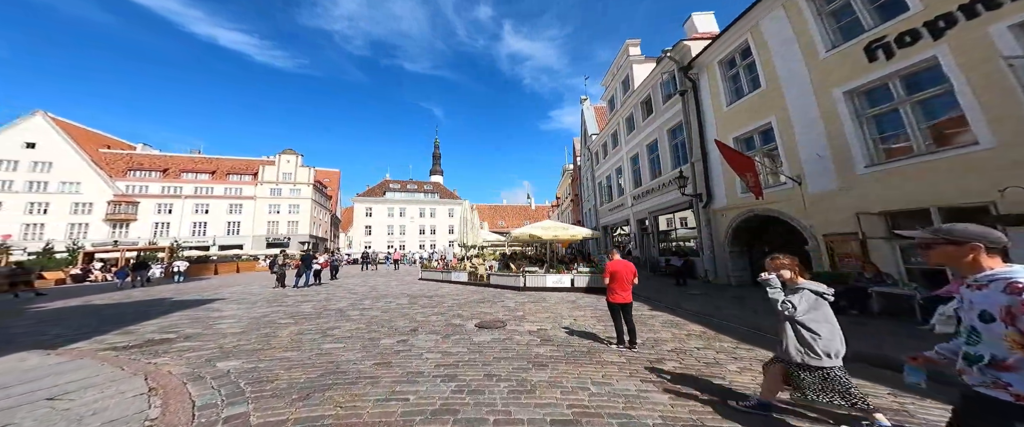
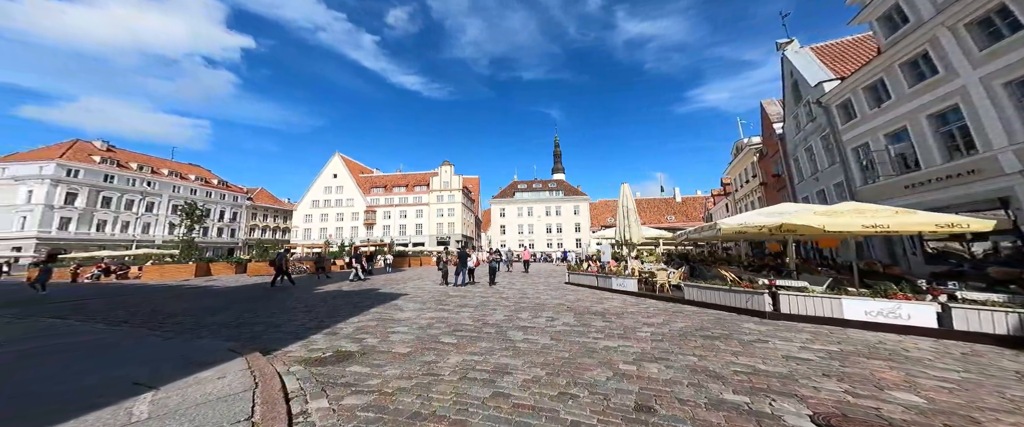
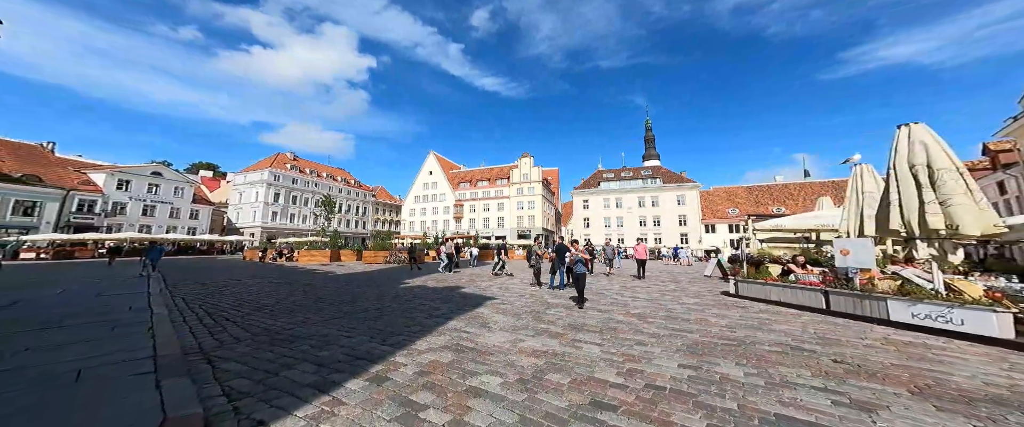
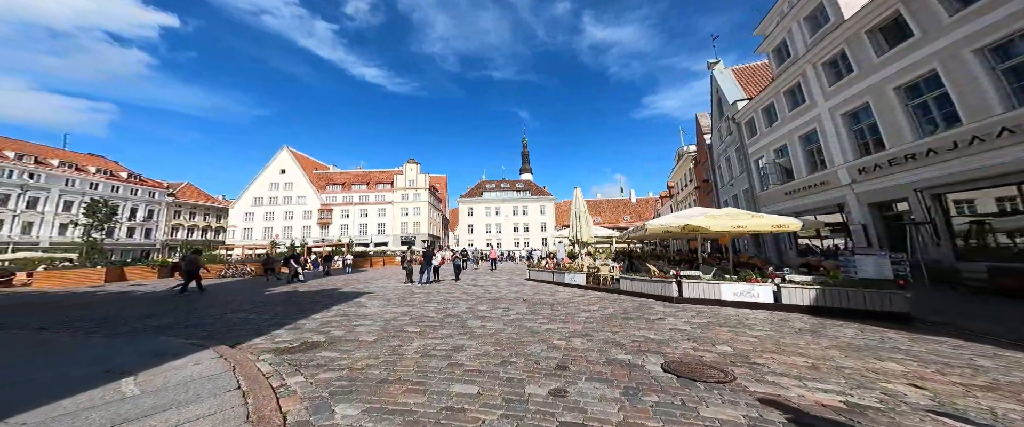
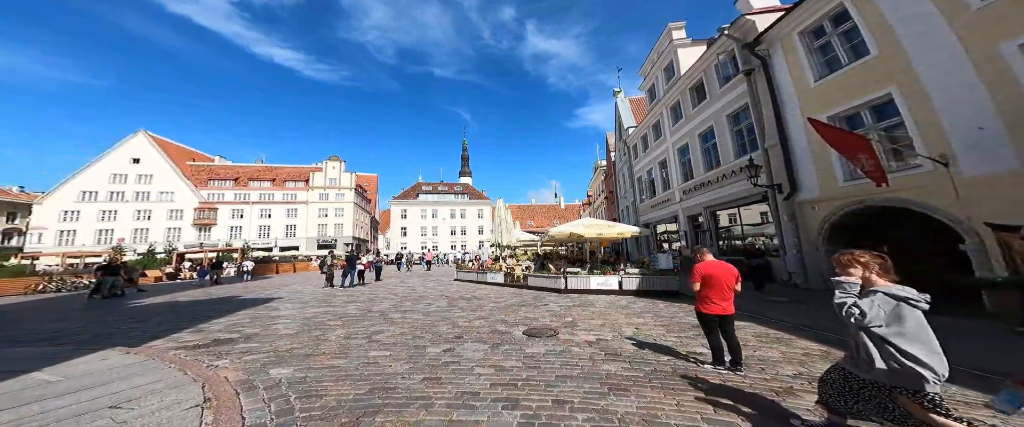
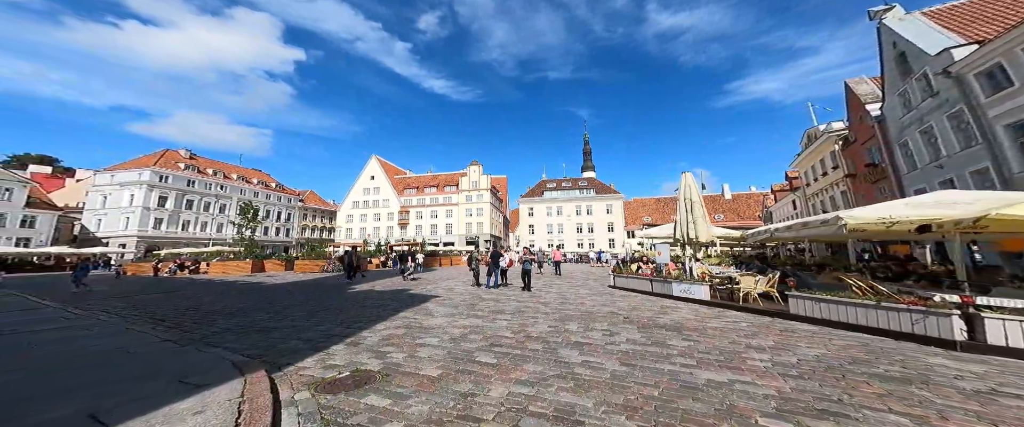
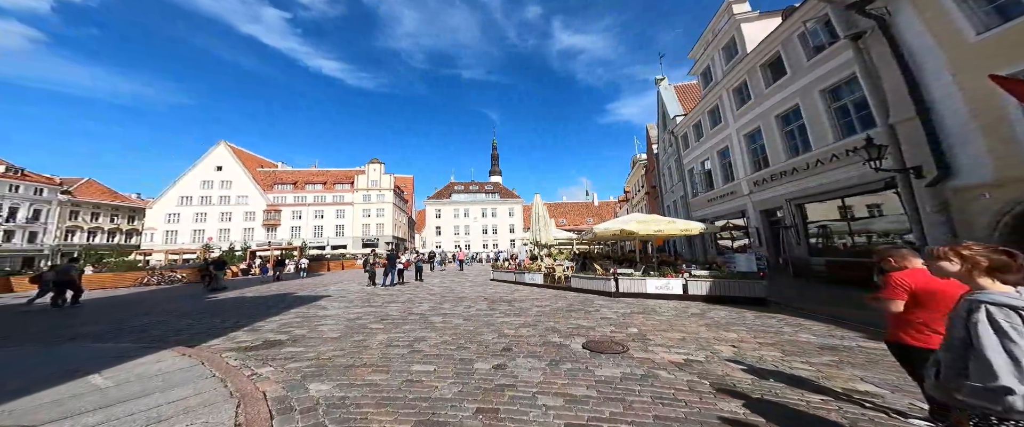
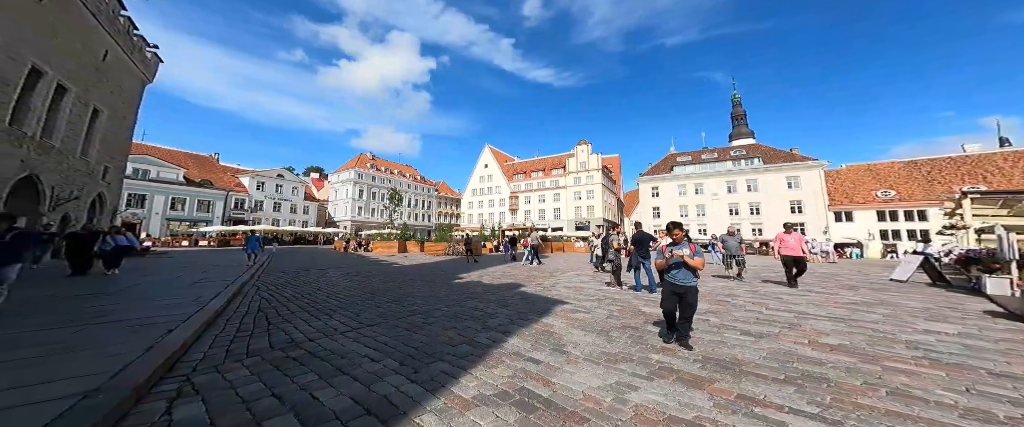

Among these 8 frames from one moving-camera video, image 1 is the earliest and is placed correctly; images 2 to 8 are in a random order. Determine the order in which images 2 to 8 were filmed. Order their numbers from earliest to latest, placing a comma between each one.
5, 7, 4, 2, 6, 3, 8
